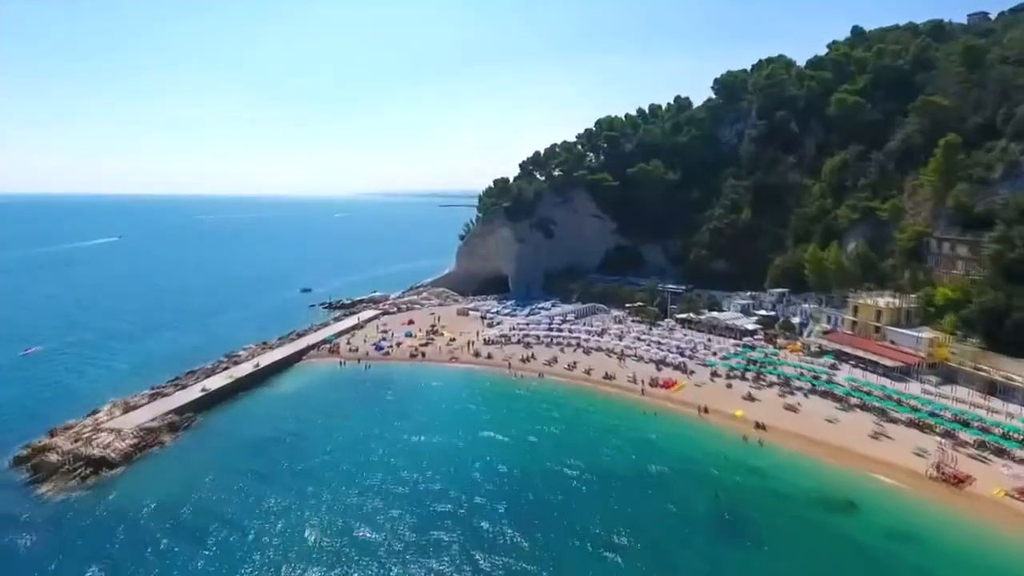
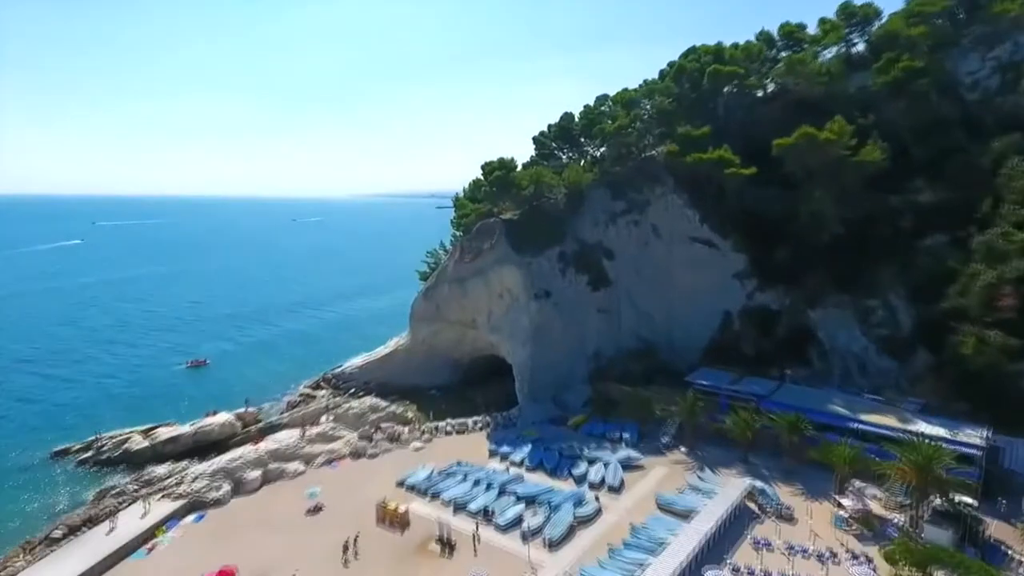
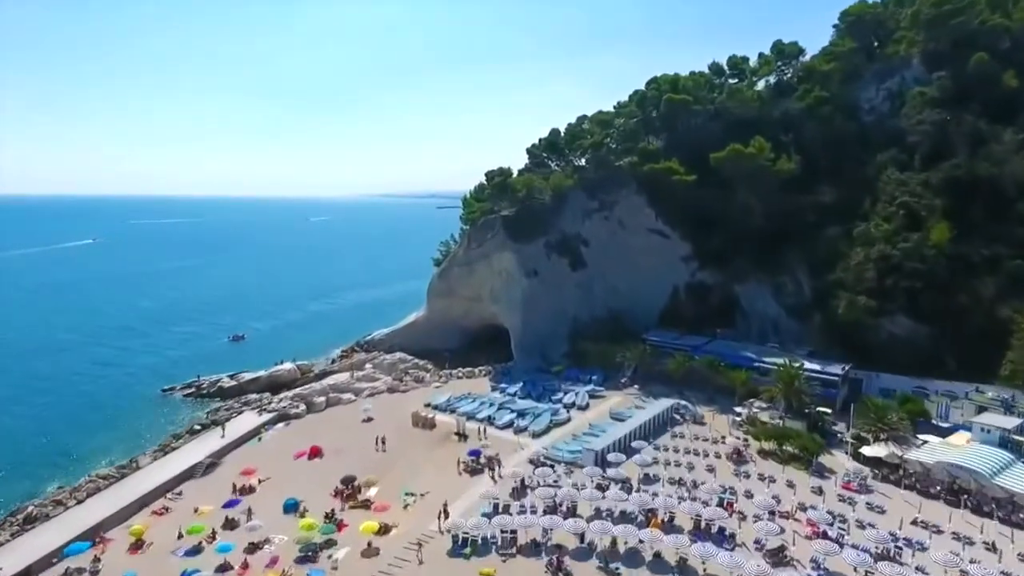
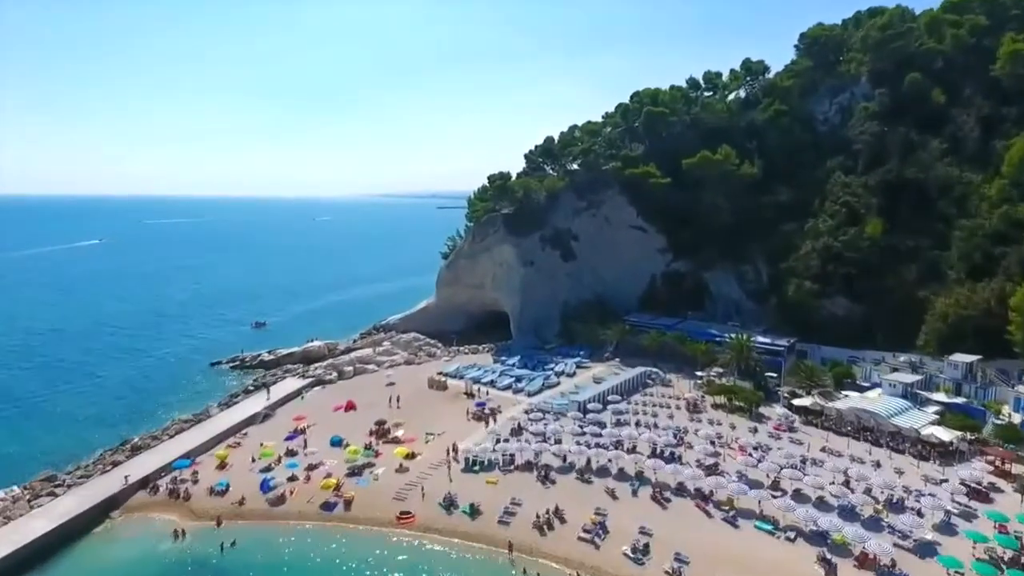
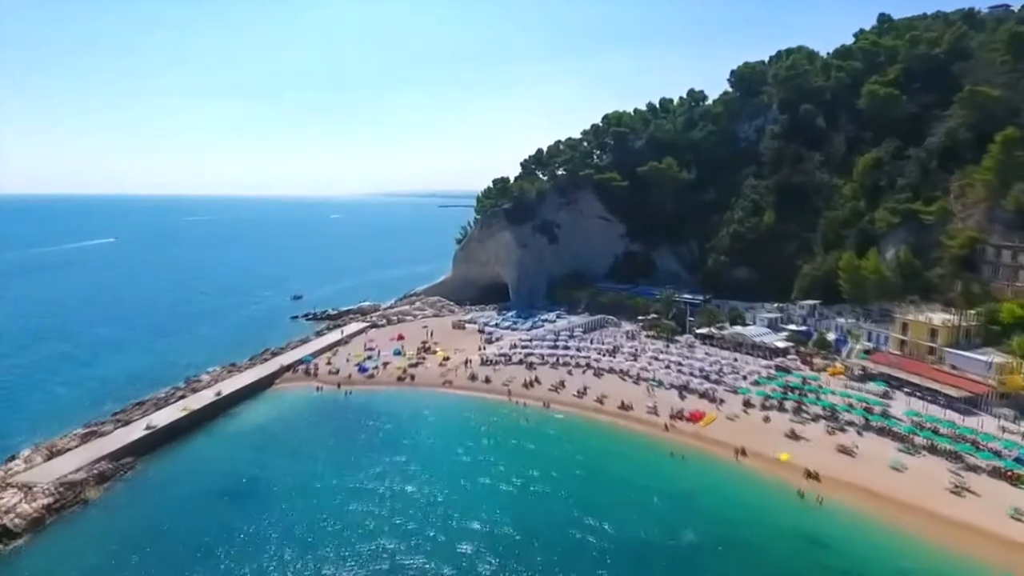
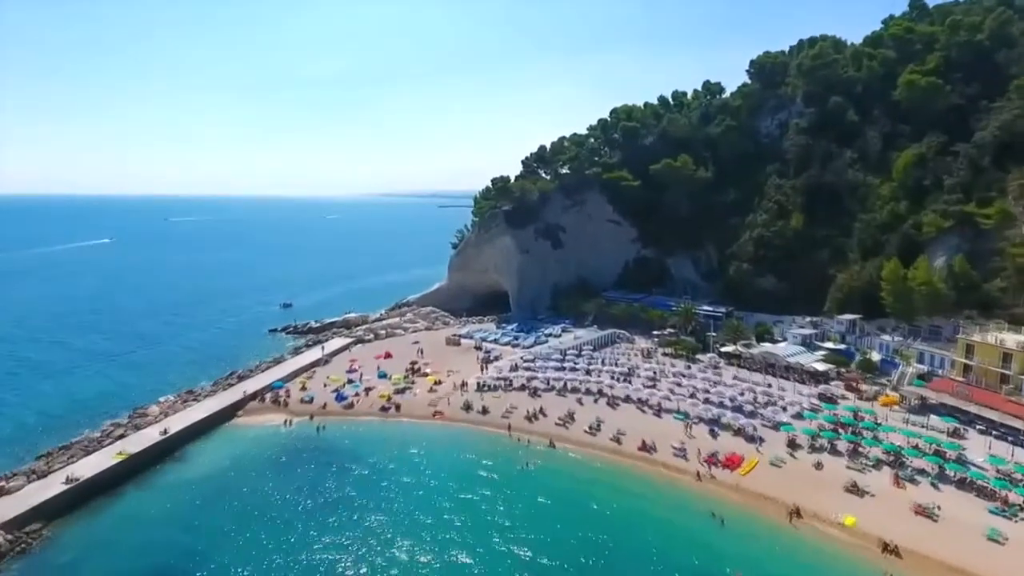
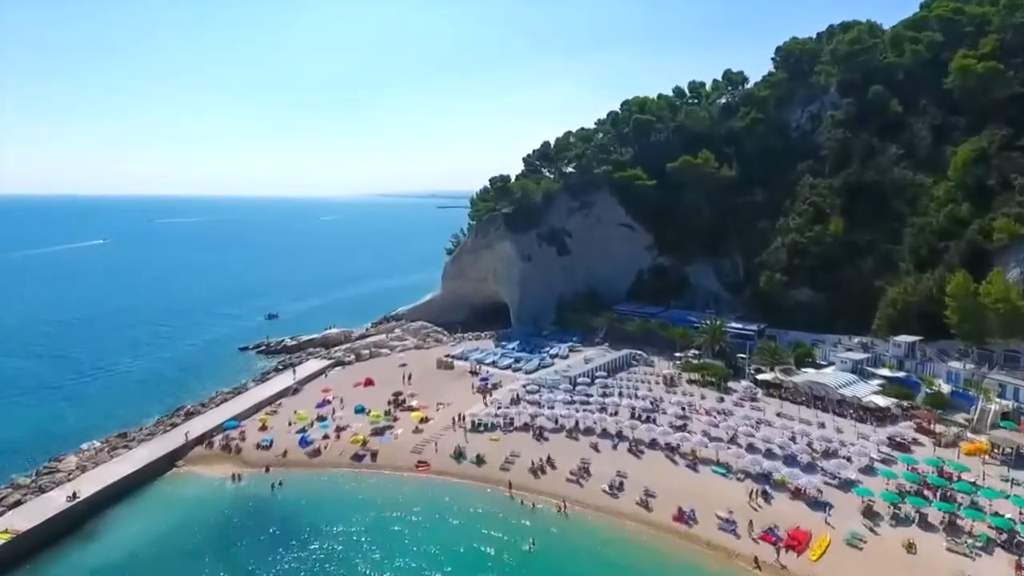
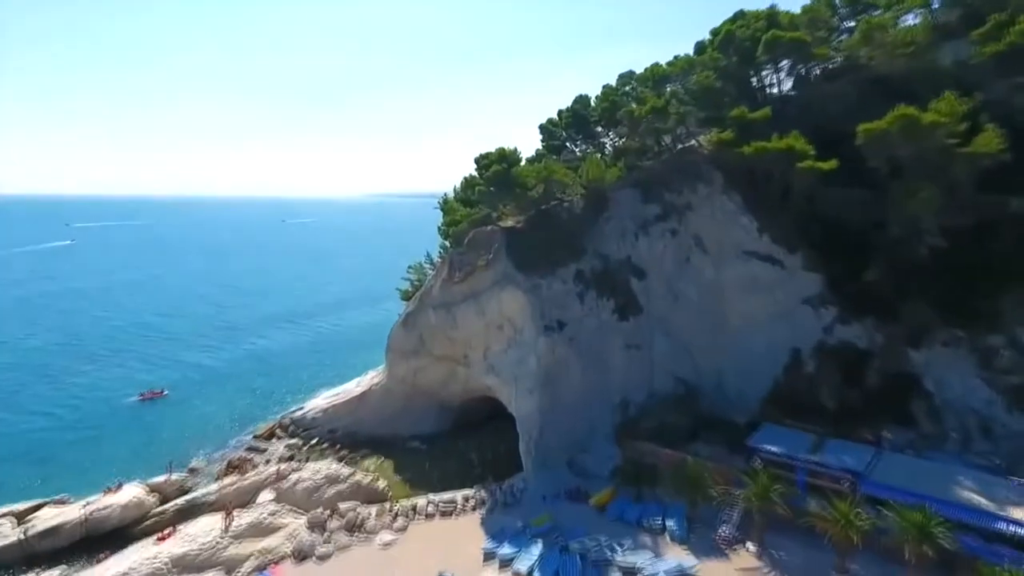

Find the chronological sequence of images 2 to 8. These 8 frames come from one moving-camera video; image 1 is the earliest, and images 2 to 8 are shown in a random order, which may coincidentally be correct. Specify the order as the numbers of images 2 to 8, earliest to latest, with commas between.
5, 6, 7, 4, 3, 2, 8
